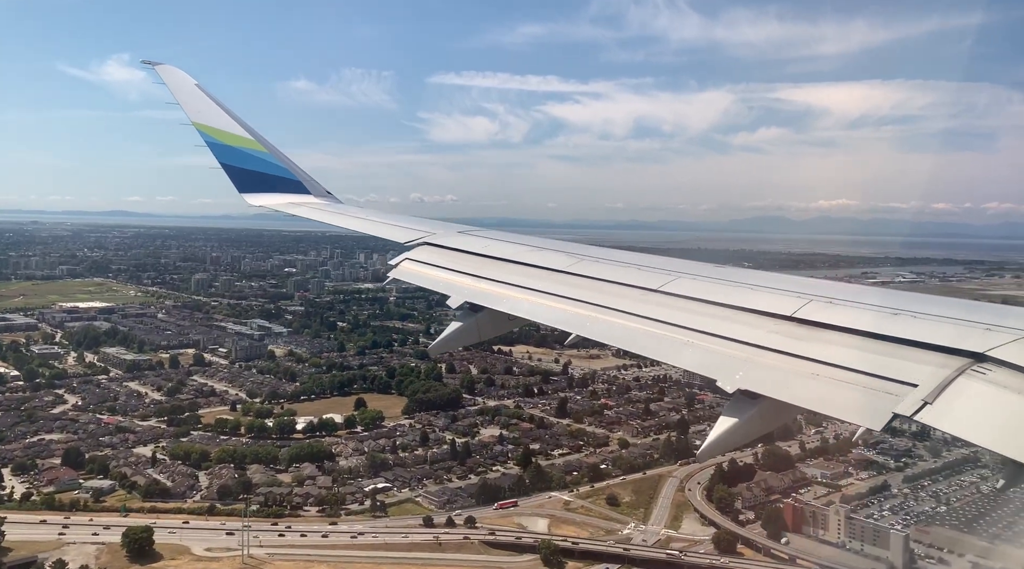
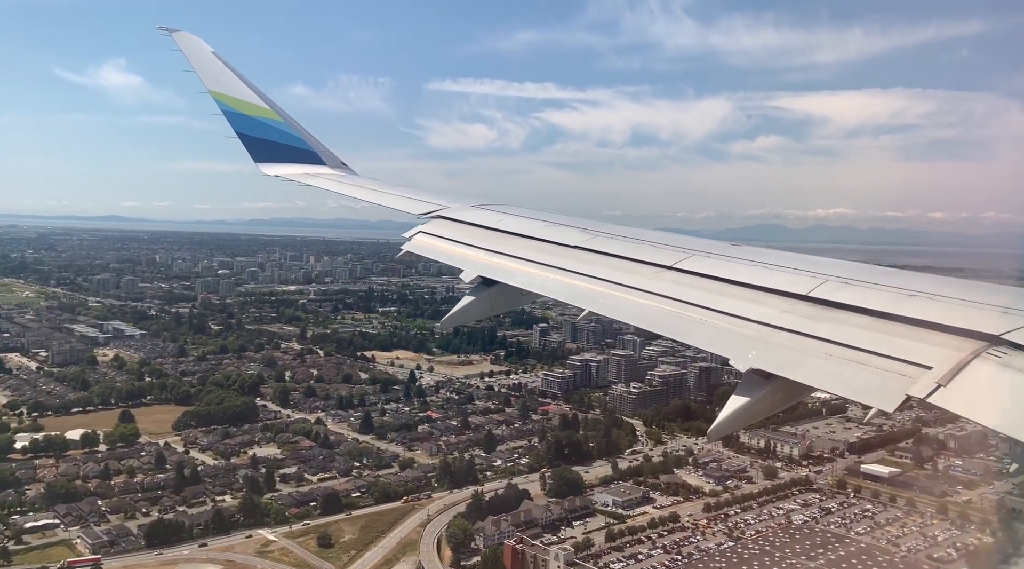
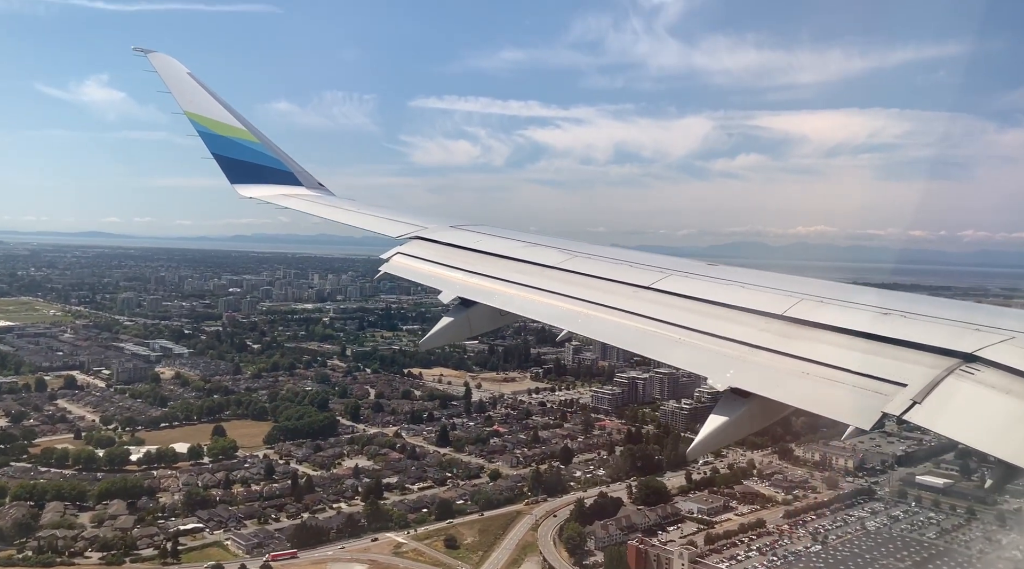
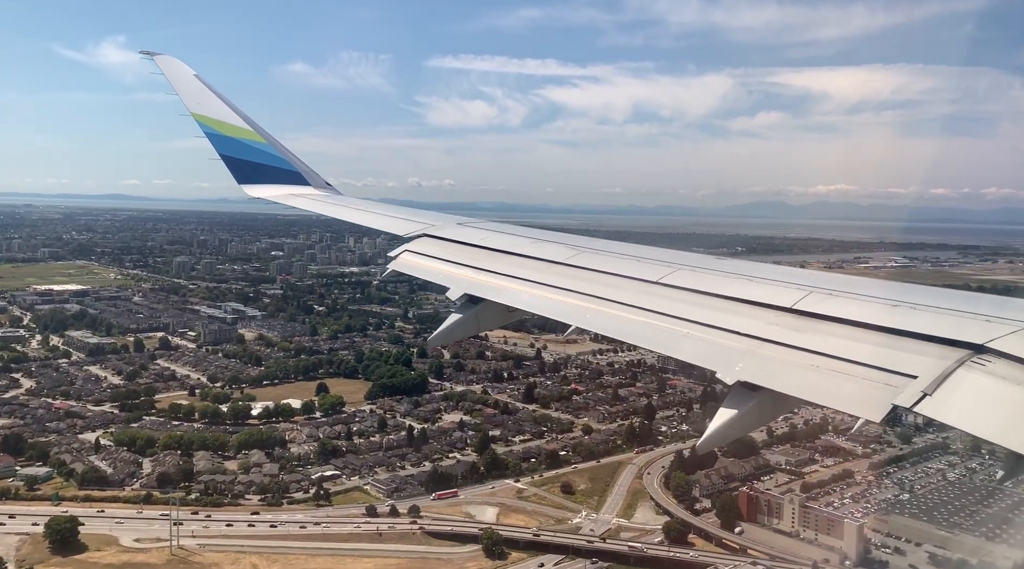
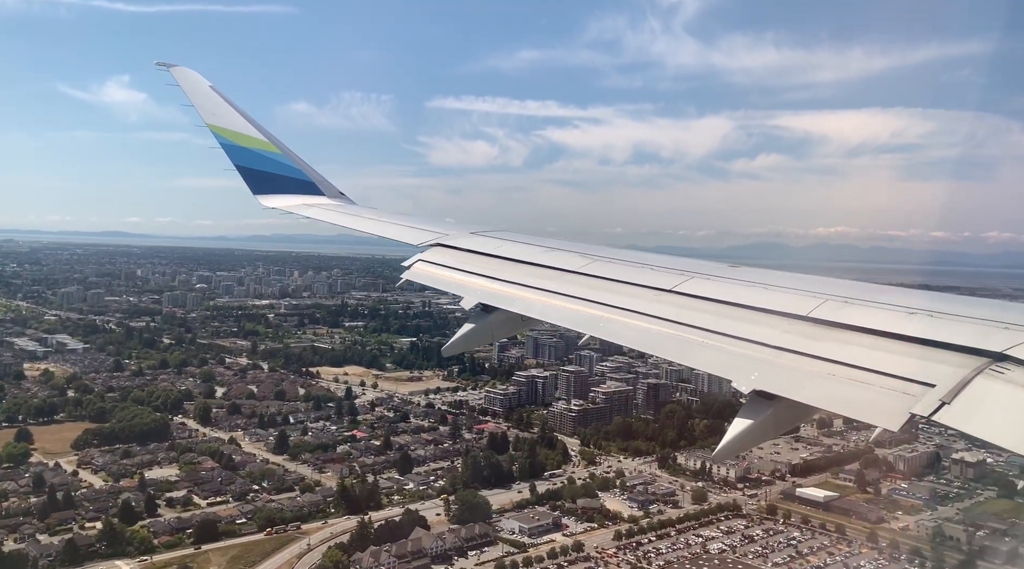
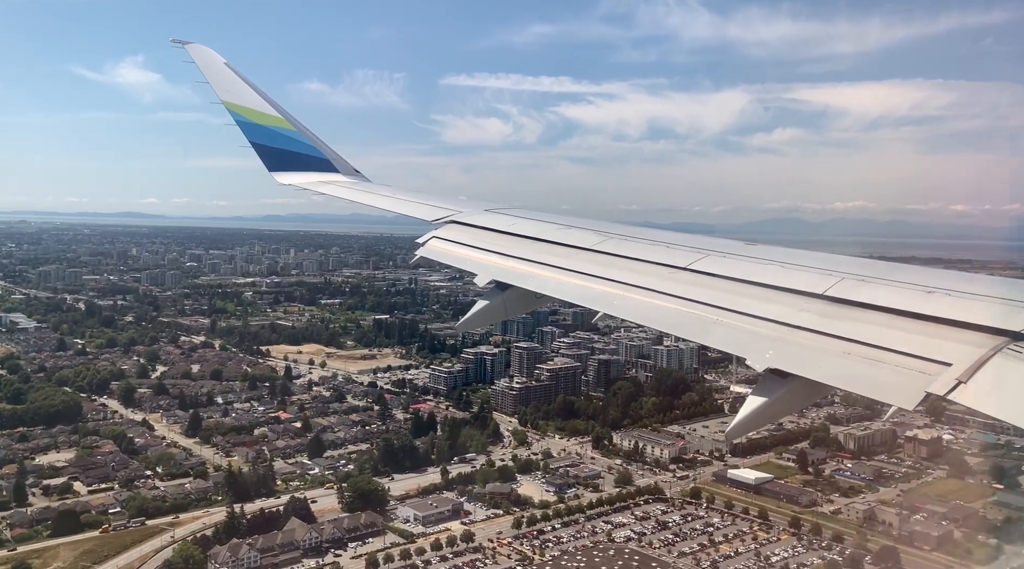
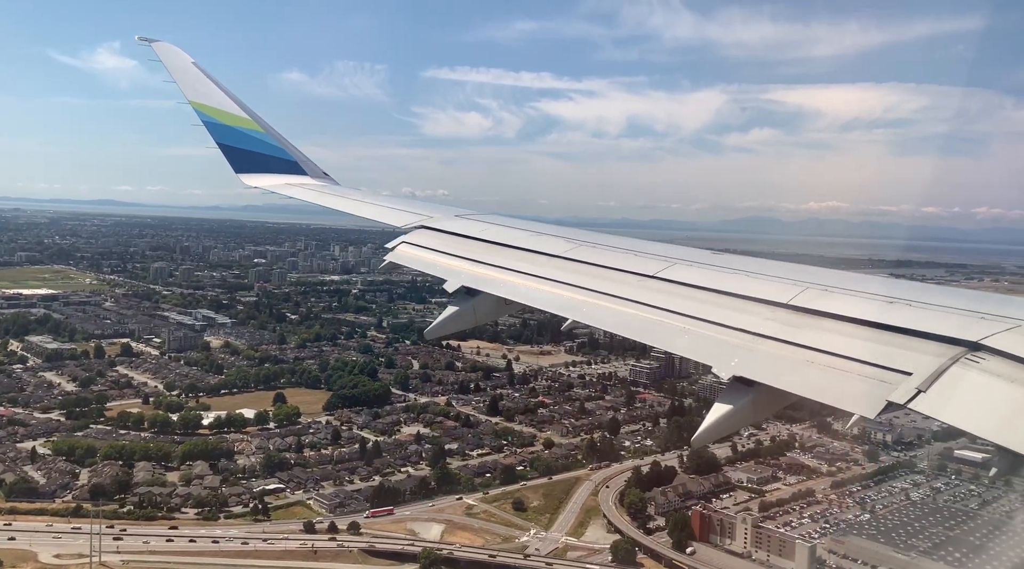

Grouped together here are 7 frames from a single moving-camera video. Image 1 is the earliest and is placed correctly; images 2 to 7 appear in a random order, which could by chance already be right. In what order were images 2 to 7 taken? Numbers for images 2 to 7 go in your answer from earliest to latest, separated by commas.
4, 7, 3, 2, 5, 6
